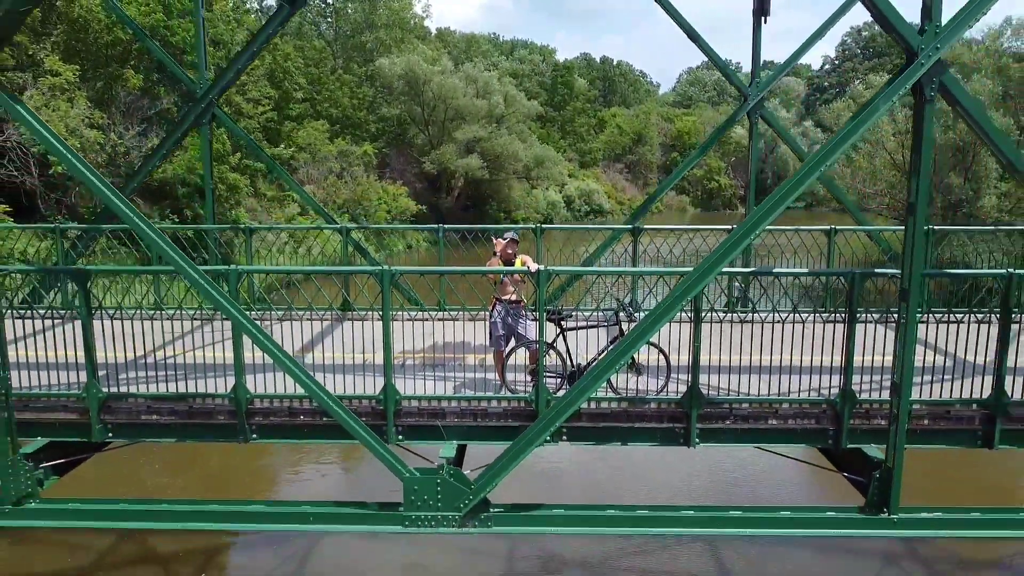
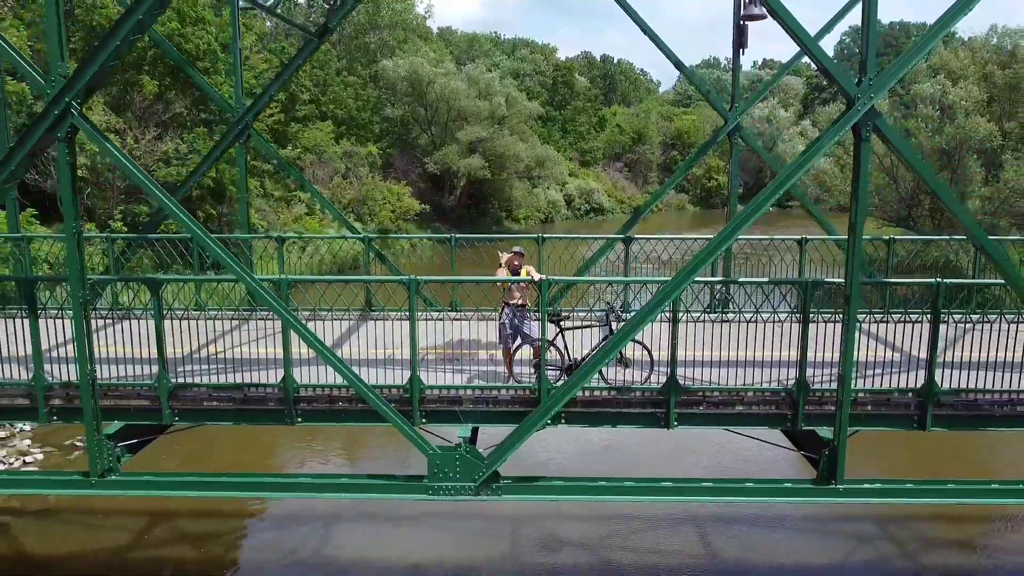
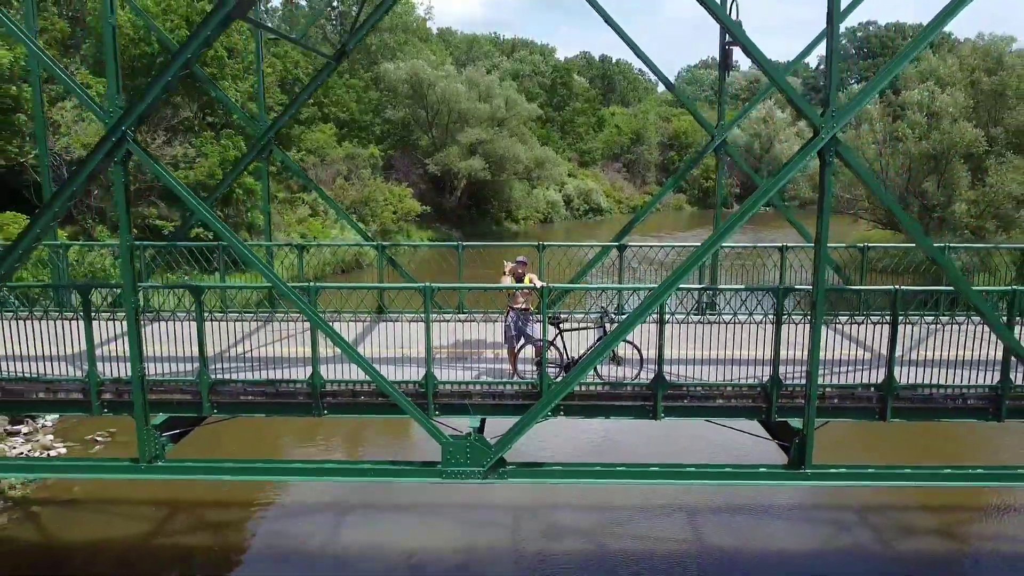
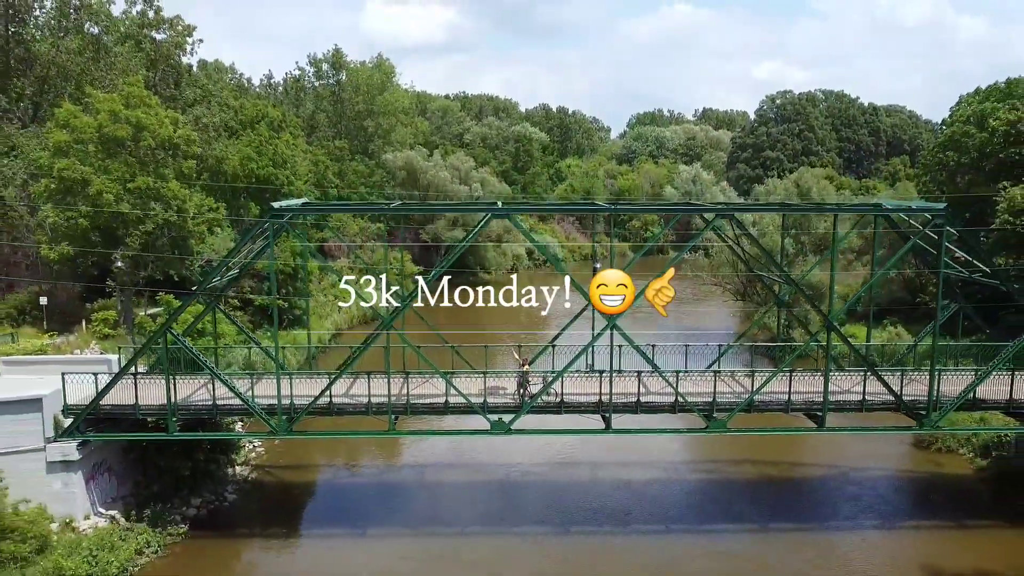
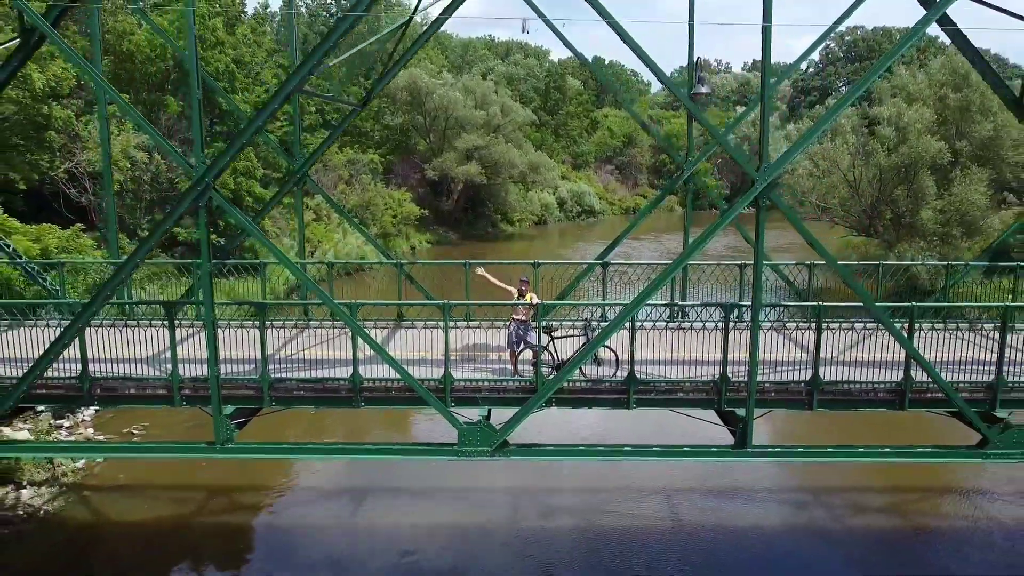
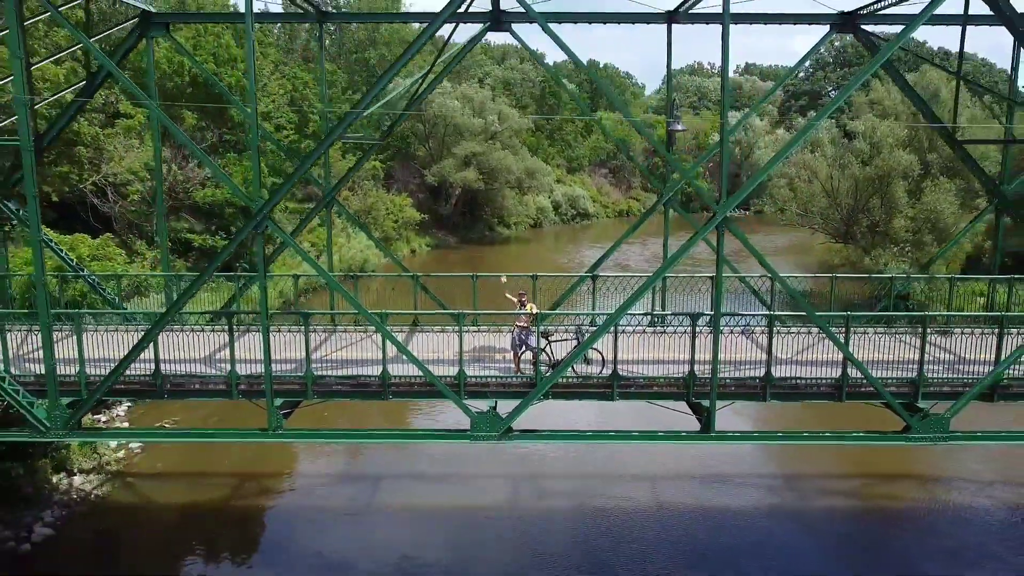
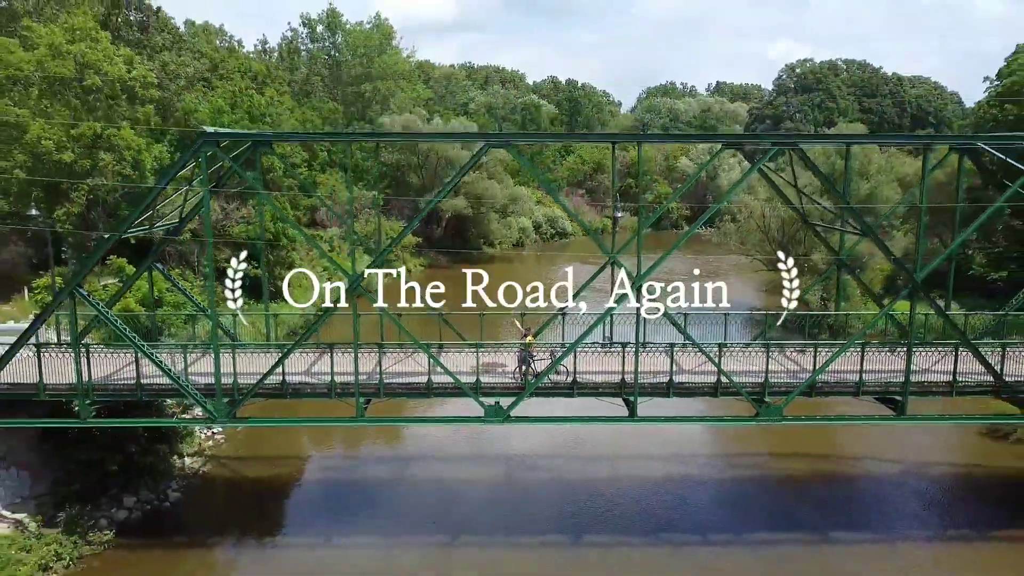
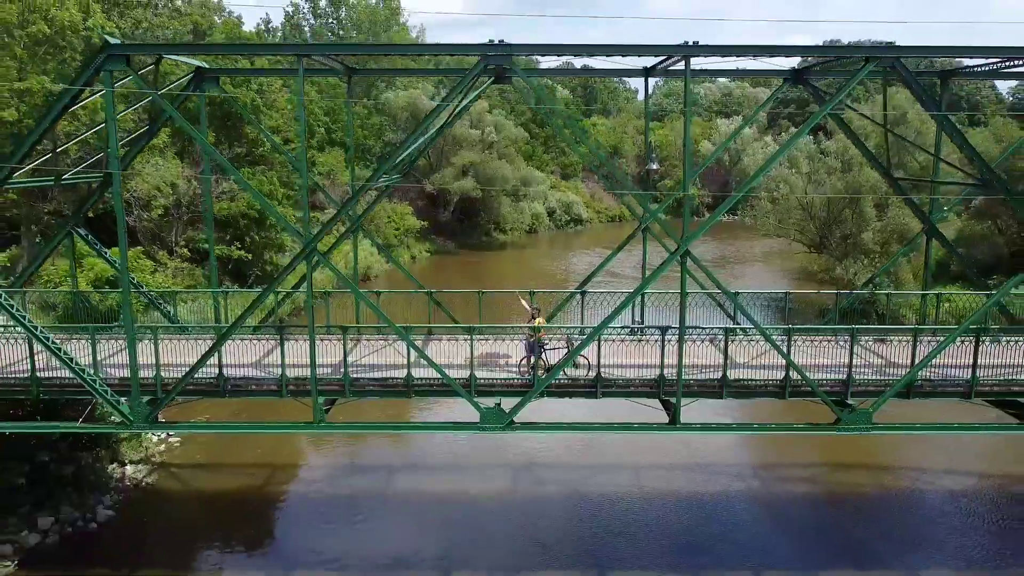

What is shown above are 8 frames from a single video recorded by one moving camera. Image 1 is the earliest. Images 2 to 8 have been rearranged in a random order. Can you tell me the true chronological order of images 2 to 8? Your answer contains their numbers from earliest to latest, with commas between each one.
2, 3, 5, 6, 8, 7, 4
